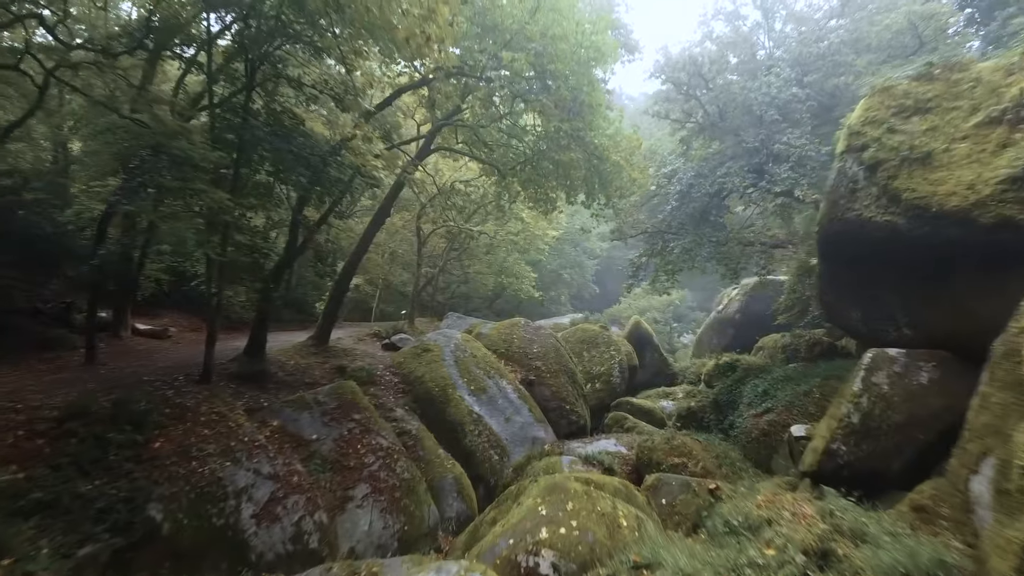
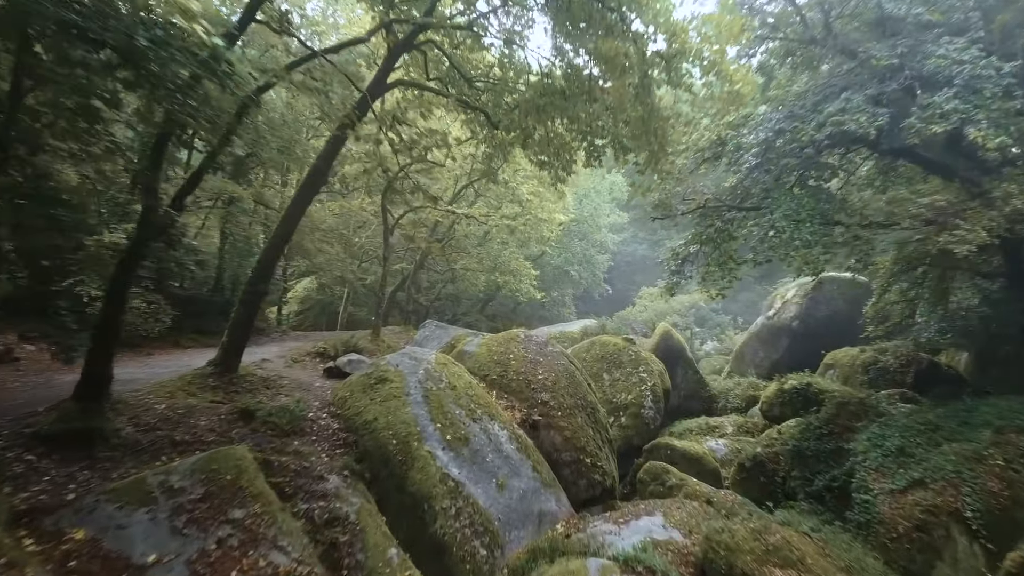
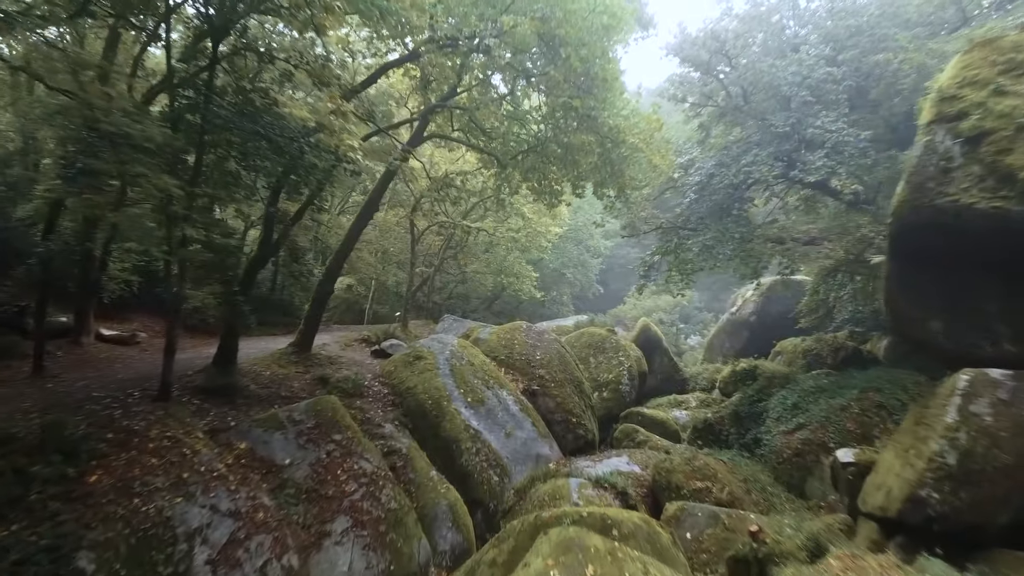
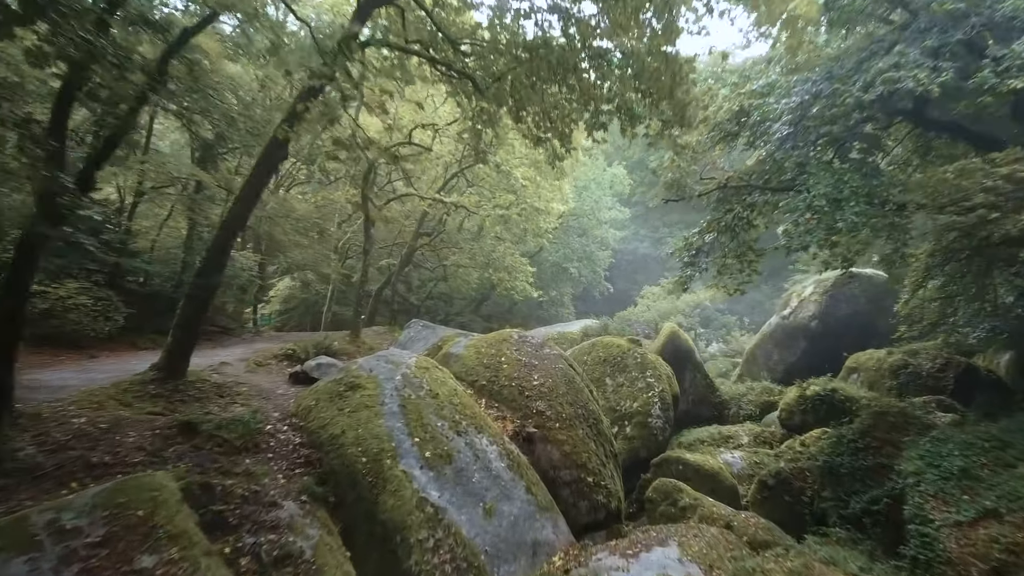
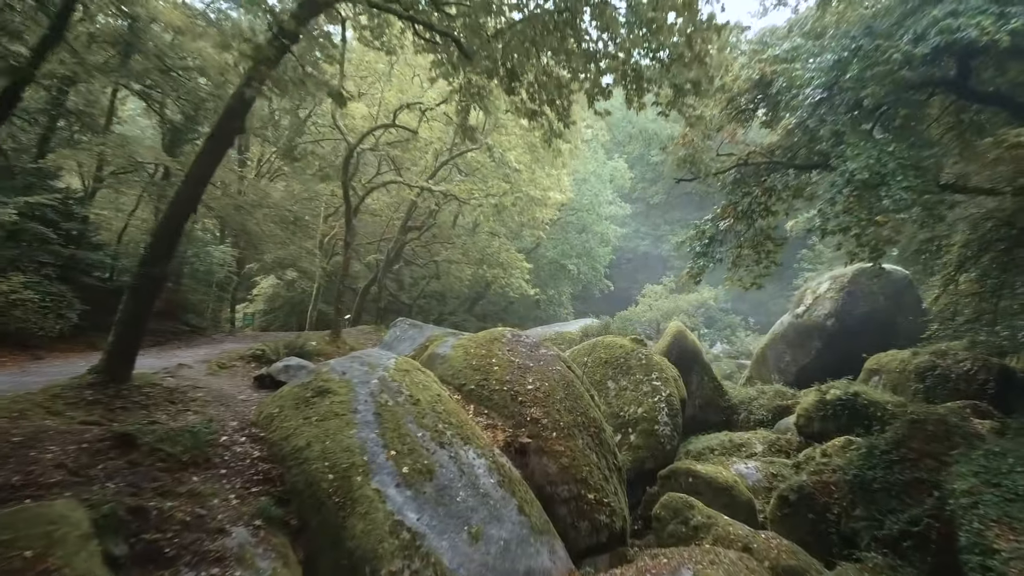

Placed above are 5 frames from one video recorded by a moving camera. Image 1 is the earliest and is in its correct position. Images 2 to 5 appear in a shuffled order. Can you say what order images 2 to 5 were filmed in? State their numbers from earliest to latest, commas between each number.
3, 2, 4, 5
